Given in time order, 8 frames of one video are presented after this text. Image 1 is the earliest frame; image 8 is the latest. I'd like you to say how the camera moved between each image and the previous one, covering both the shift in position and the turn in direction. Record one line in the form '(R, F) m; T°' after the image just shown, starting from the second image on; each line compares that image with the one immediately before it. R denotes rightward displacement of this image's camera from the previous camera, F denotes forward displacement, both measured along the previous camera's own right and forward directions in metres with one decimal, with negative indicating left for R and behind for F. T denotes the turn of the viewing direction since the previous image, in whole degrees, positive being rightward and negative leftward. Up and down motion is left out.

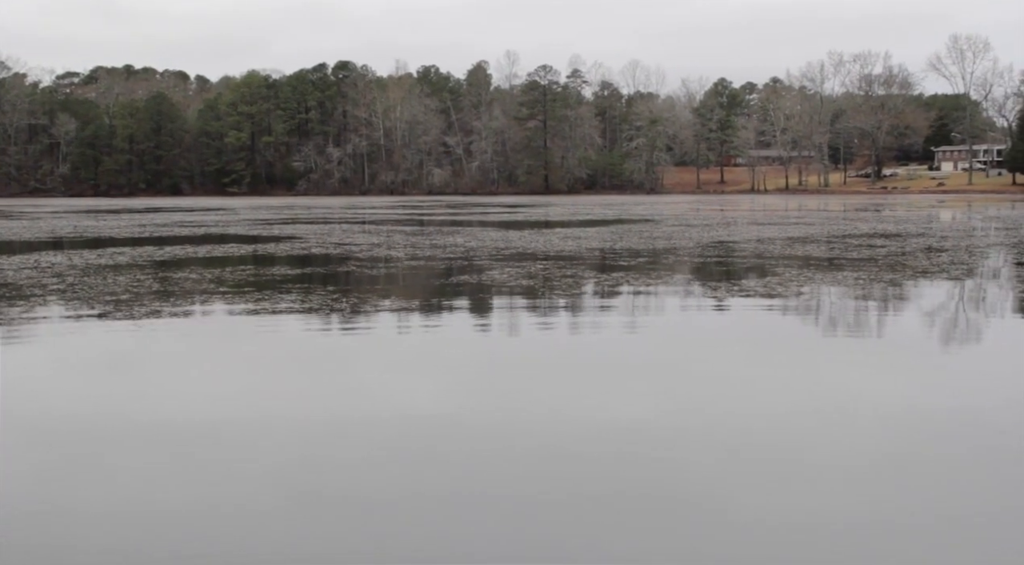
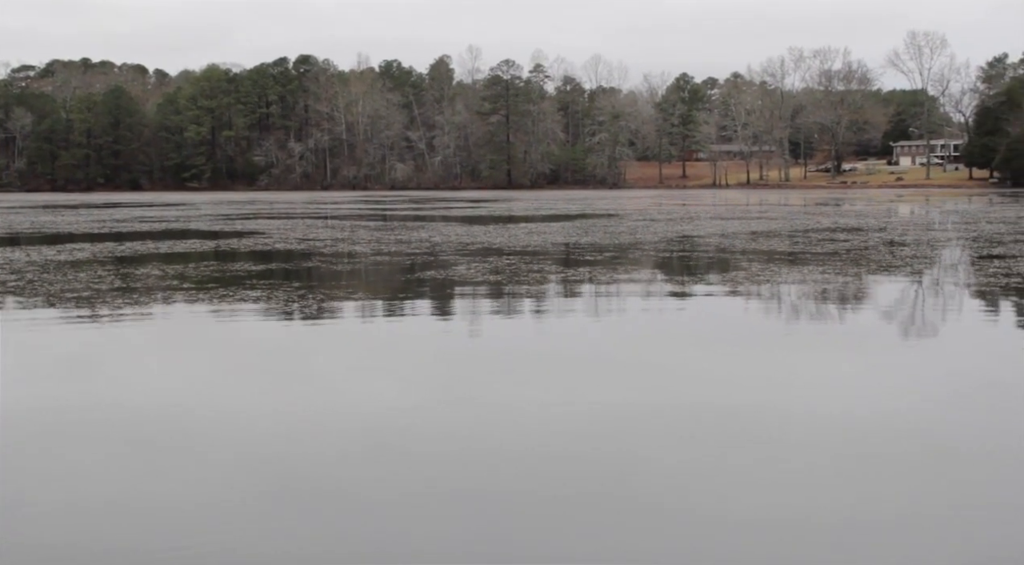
(-0.2, 0.0) m; +2°
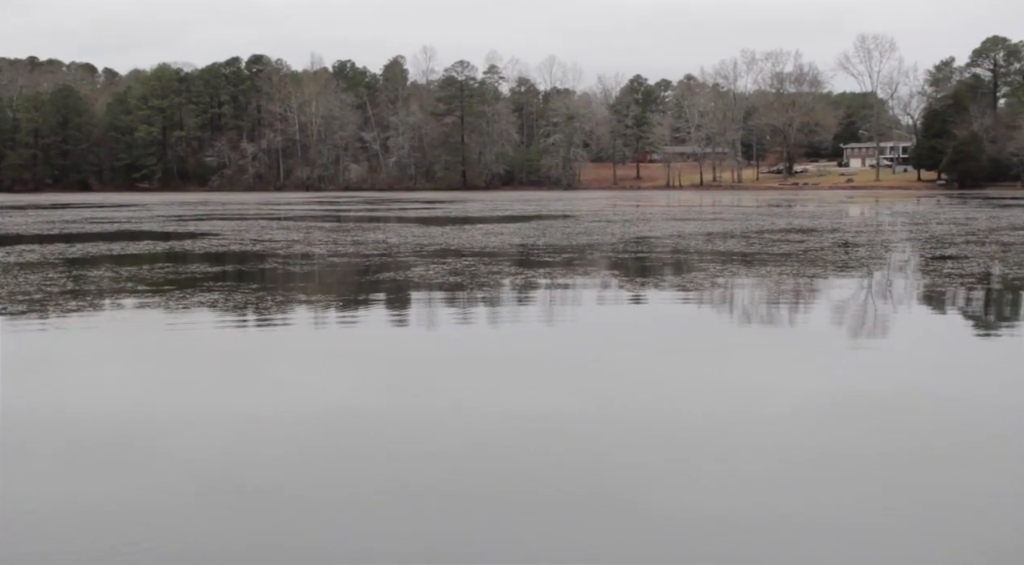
(-0.3, 0.0) m; +3°
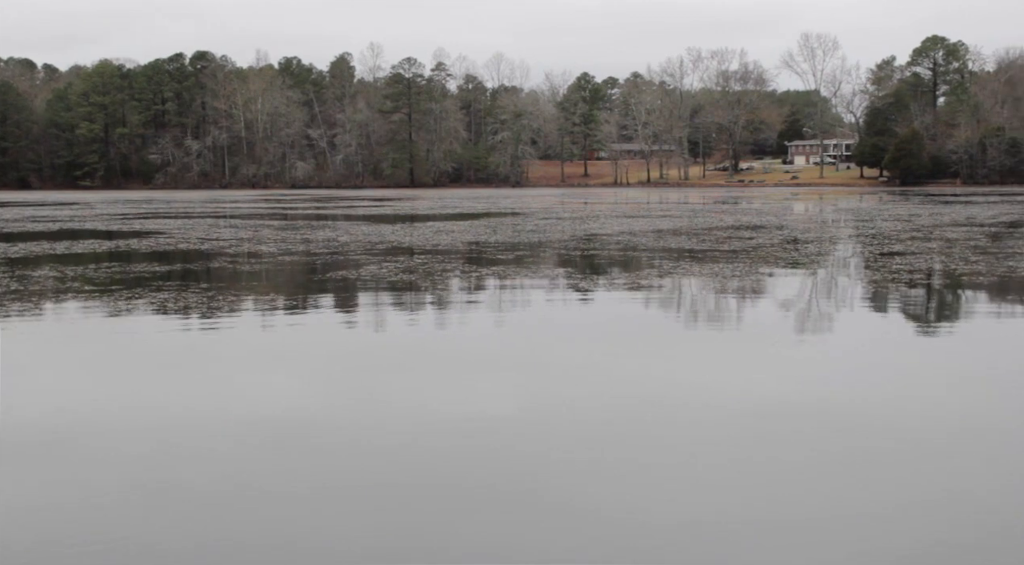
(-0.4, 0.0) m; +3°
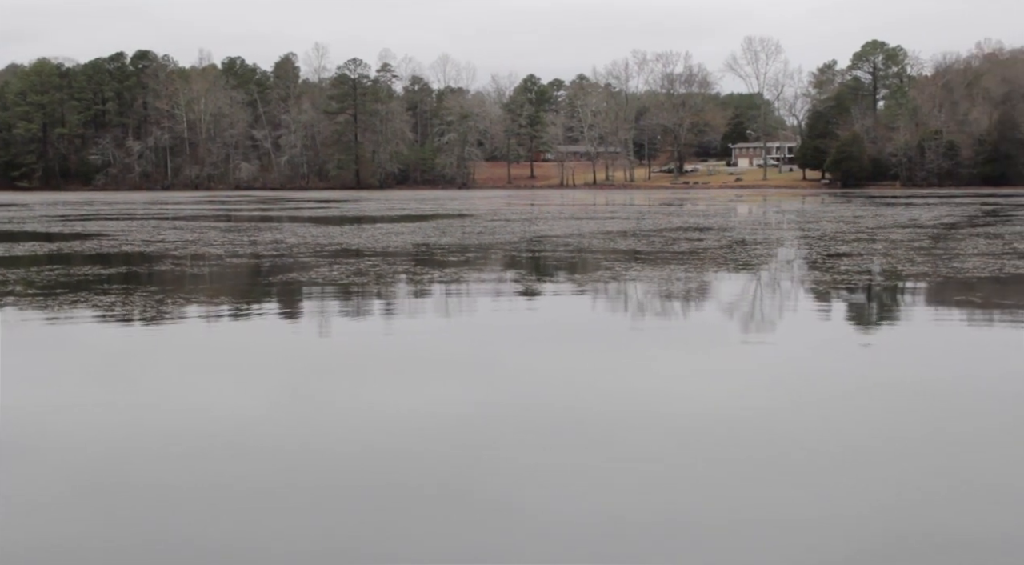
(-0.4, 0.0) m; +3°
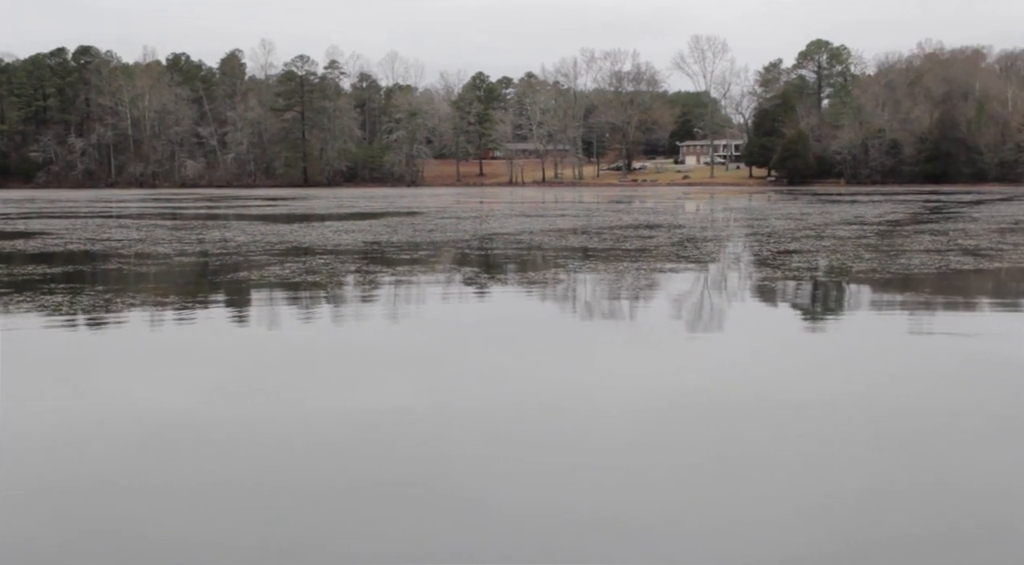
(-0.4, 0.0) m; +3°
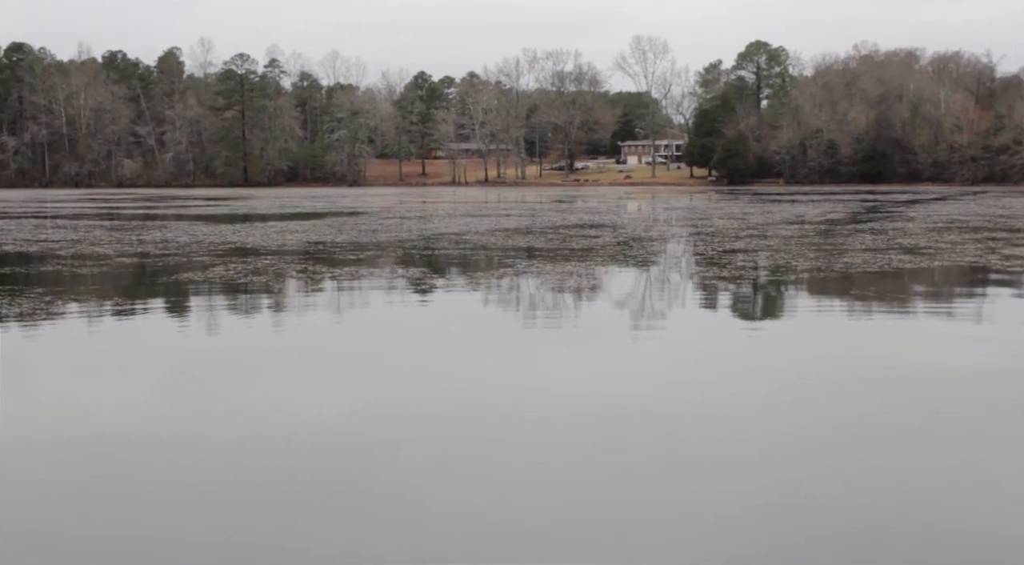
(-0.5, +0.1) m; +4°
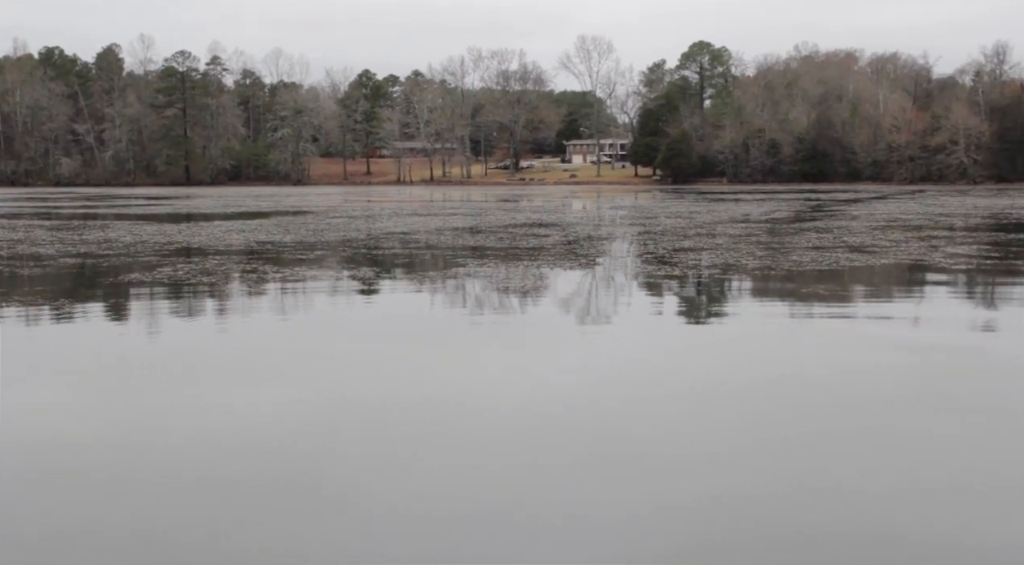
(-0.4, +0.1) m; +3°
